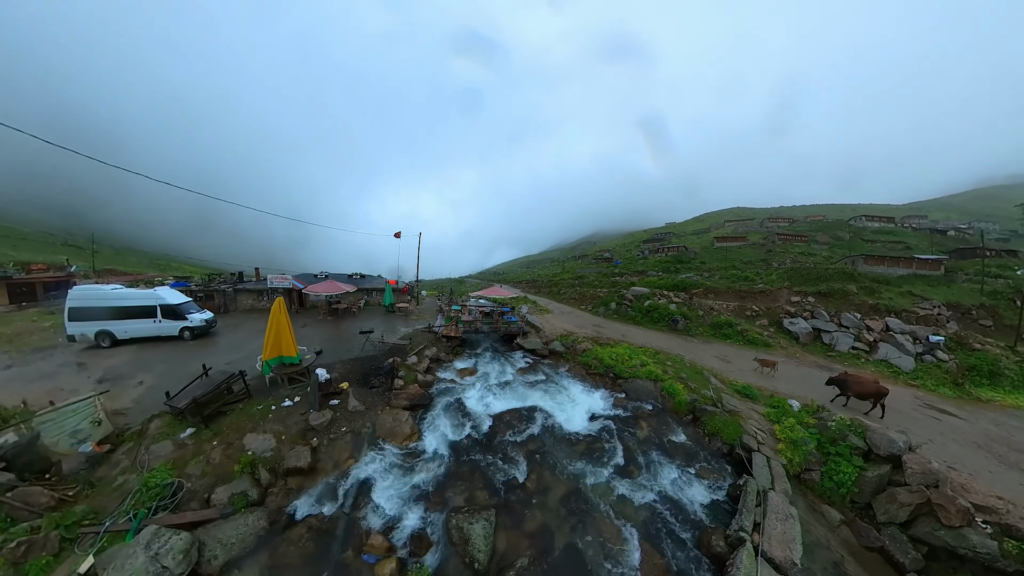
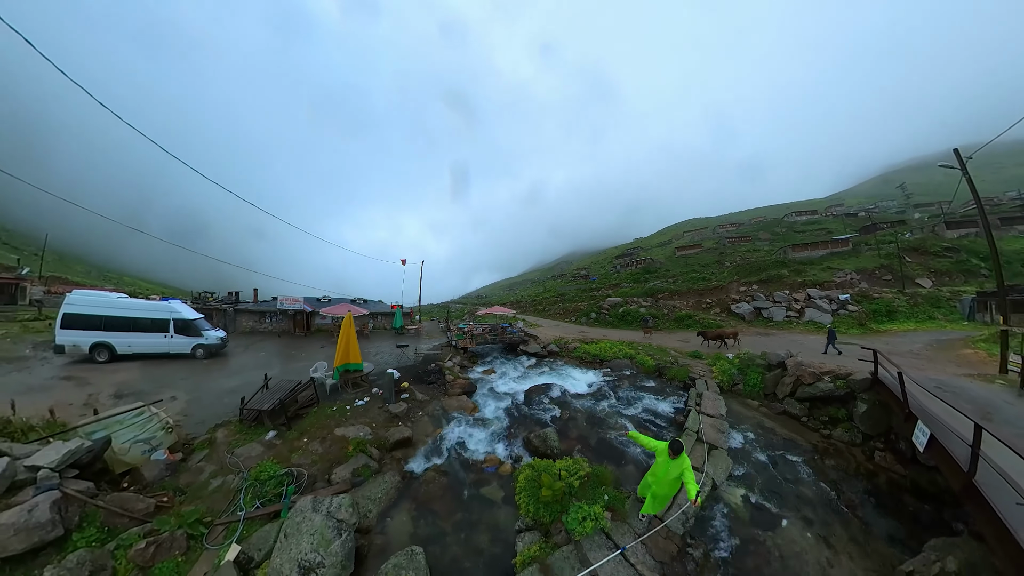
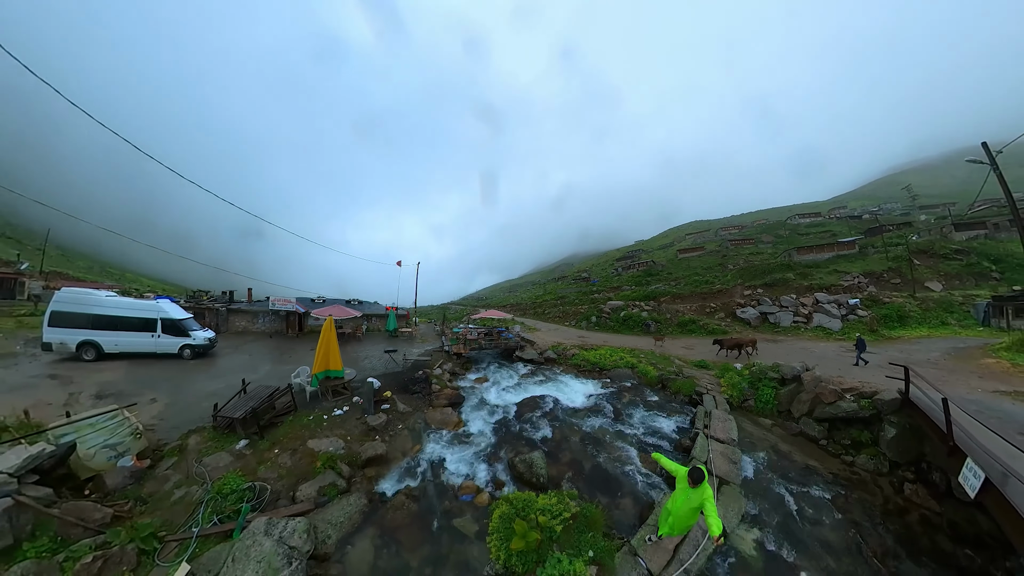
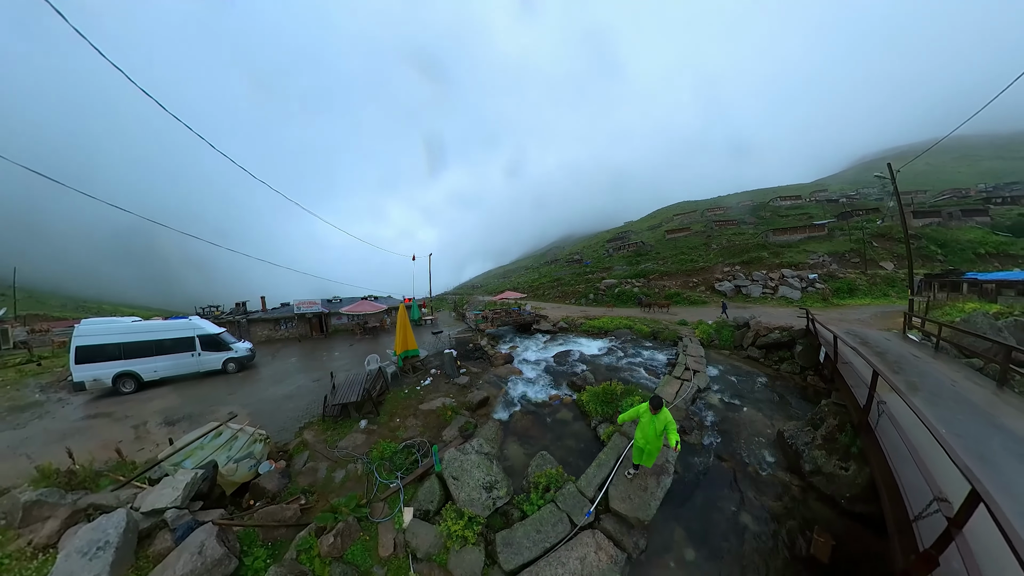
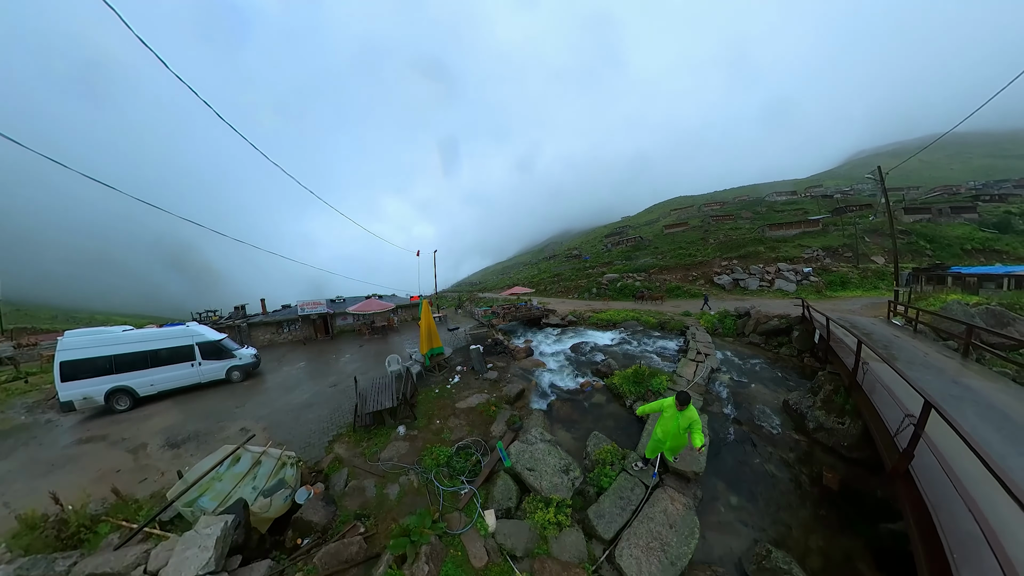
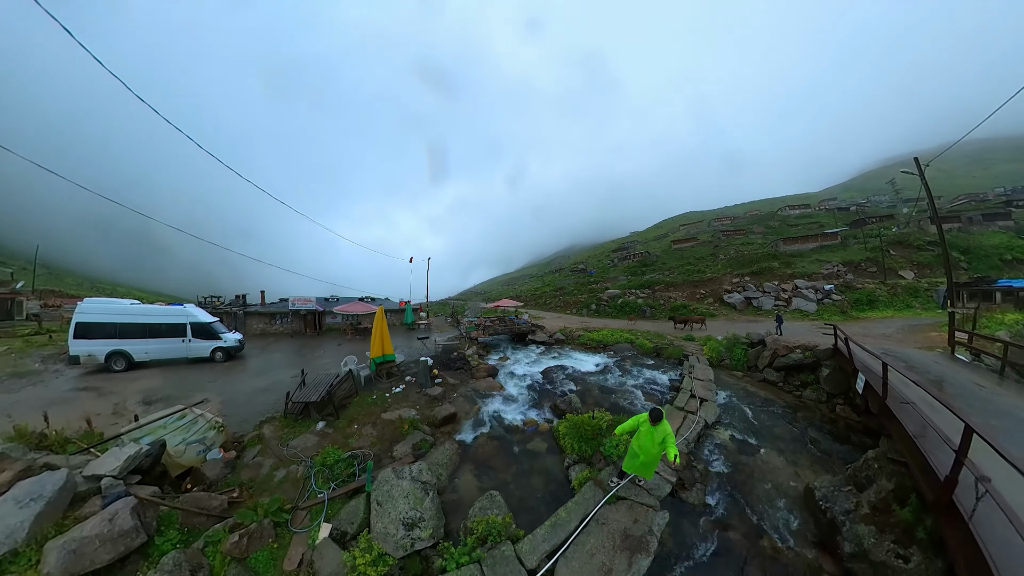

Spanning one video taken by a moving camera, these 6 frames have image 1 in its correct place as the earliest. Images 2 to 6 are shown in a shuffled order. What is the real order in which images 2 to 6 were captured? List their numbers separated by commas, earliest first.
3, 2, 6, 4, 5
